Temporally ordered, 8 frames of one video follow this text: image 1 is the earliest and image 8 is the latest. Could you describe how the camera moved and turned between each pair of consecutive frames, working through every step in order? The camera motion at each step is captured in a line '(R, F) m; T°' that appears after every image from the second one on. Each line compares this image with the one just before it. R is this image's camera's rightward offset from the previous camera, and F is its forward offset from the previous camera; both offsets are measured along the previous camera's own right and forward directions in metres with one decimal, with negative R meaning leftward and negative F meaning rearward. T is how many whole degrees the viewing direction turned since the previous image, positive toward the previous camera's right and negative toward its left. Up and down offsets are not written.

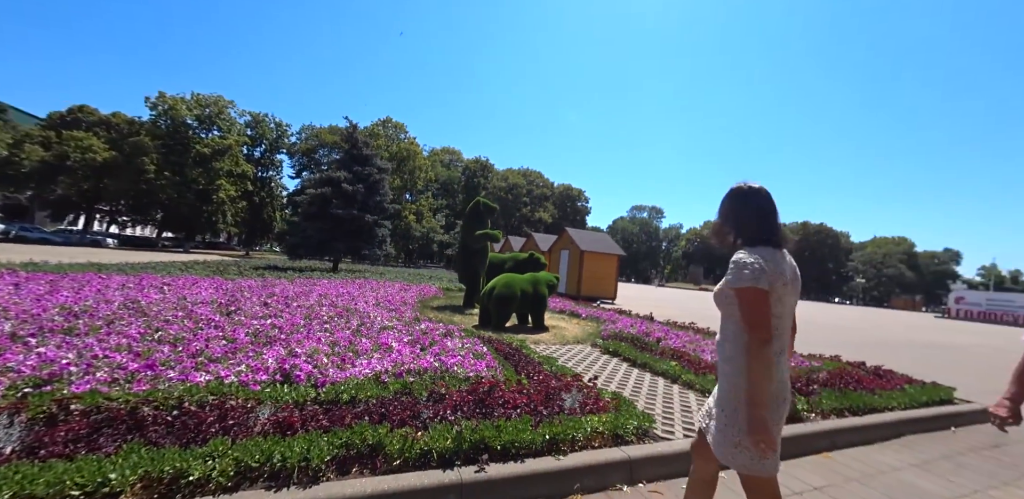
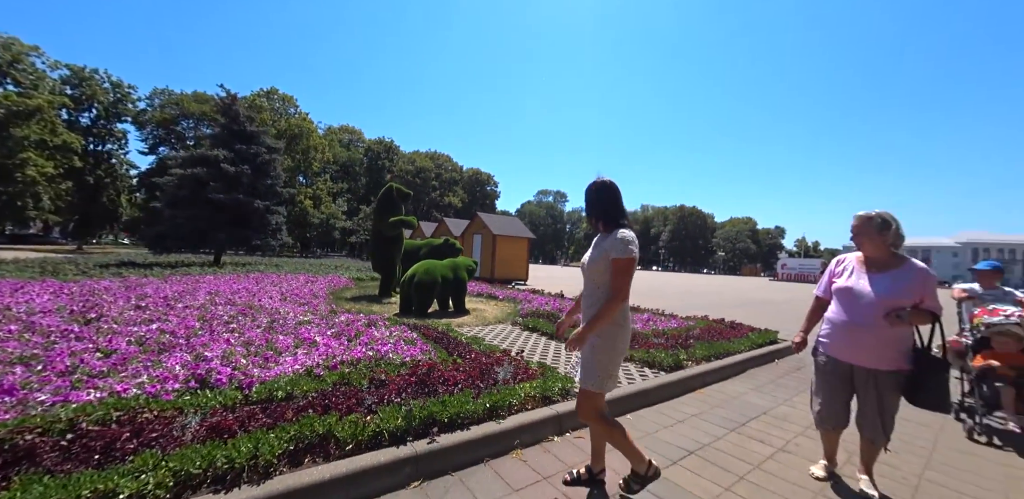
(-0.2, -0.2) m; +13°
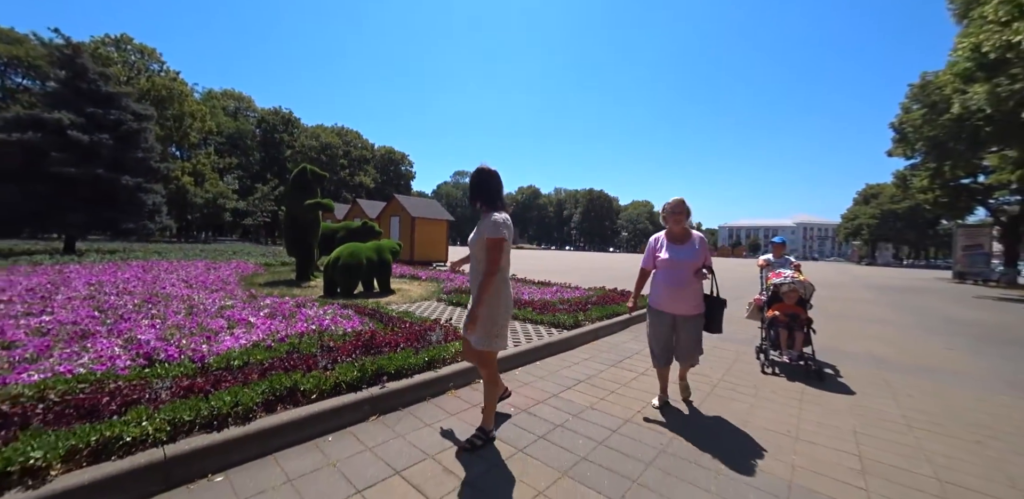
(-0.2, -0.8) m; +12°
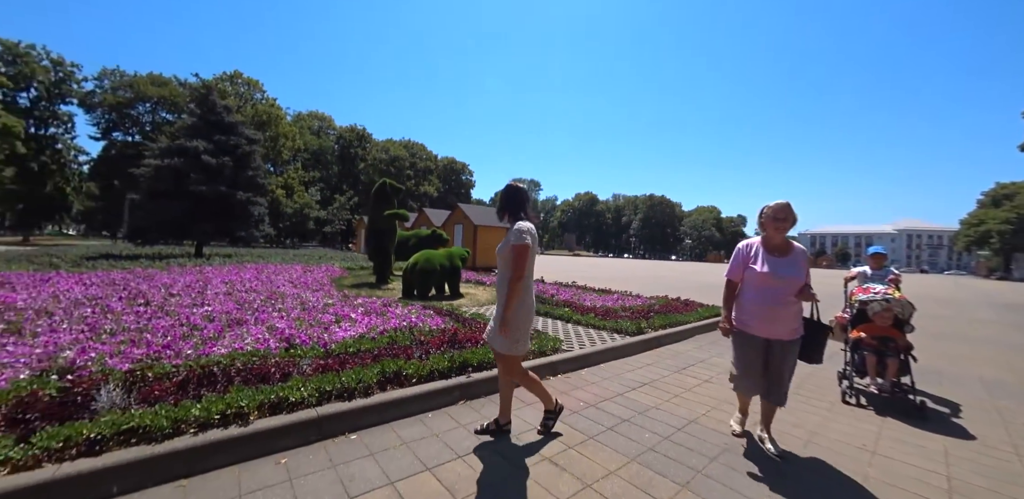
(-0.1, -0.5) m; -8°
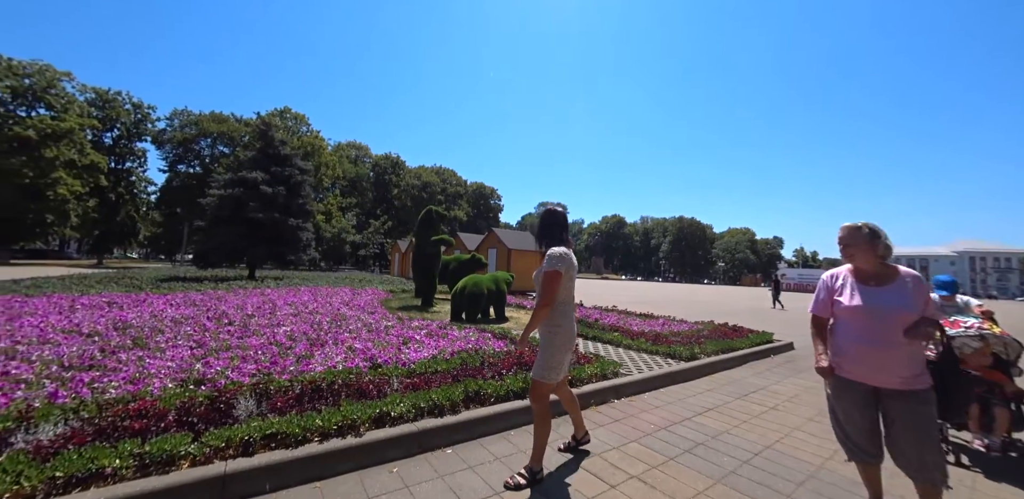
(-0.5, -0.3) m; -4°
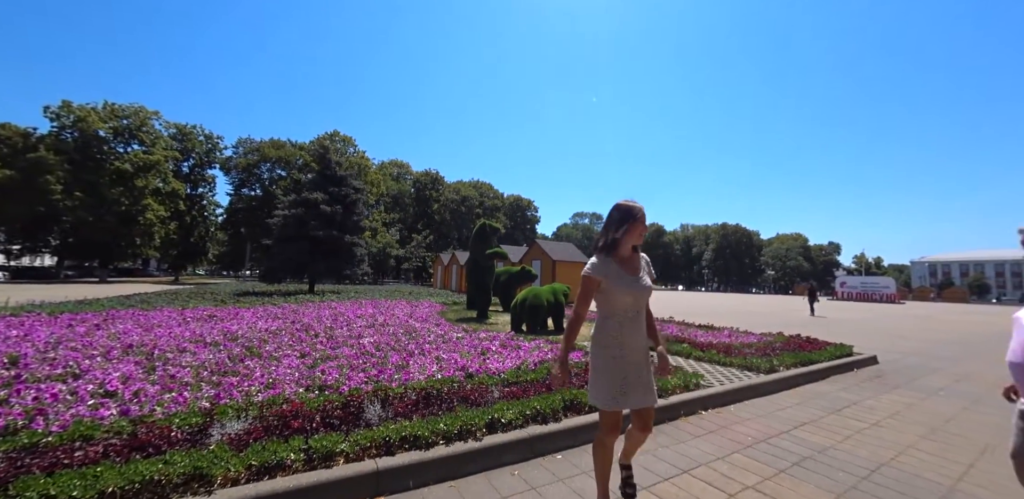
(-0.6, -0.2) m; -5°
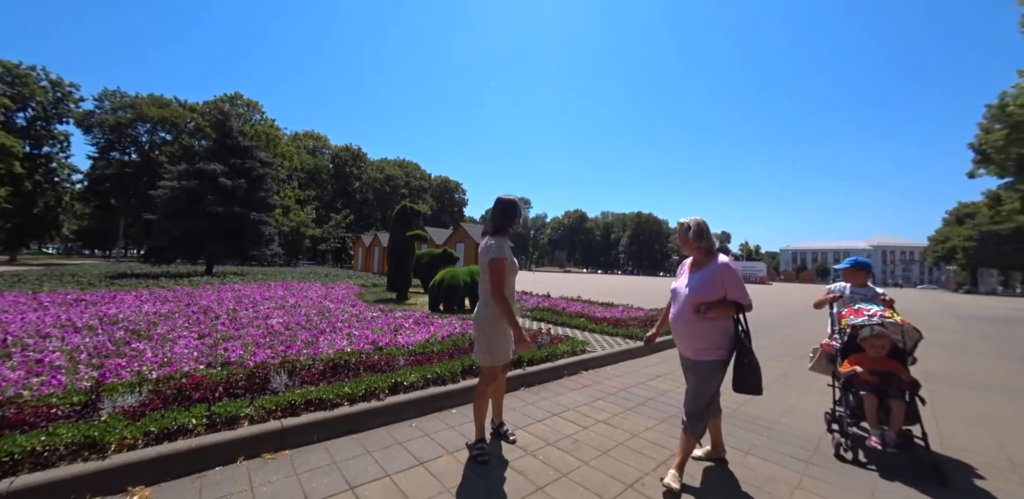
(+0.2, -0.5) m; +10°
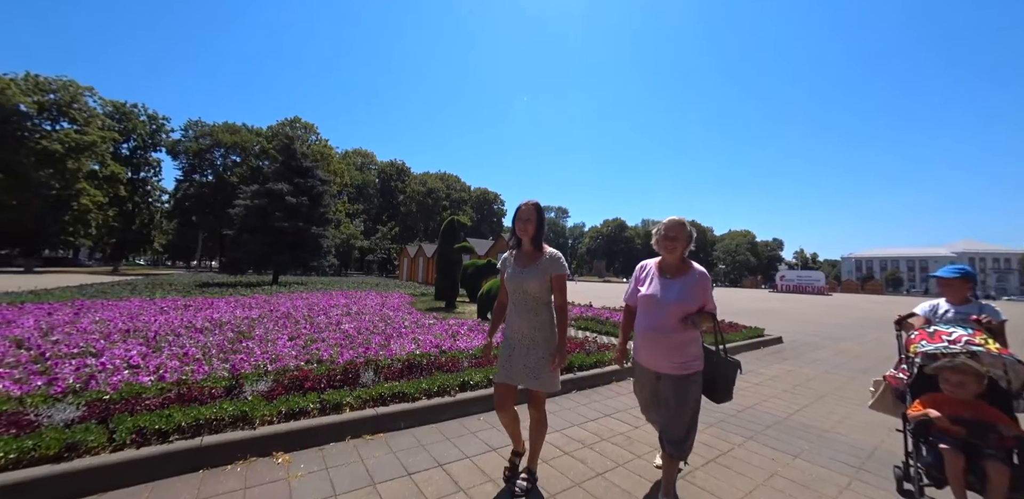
(-0.2, -0.5) m; -6°
